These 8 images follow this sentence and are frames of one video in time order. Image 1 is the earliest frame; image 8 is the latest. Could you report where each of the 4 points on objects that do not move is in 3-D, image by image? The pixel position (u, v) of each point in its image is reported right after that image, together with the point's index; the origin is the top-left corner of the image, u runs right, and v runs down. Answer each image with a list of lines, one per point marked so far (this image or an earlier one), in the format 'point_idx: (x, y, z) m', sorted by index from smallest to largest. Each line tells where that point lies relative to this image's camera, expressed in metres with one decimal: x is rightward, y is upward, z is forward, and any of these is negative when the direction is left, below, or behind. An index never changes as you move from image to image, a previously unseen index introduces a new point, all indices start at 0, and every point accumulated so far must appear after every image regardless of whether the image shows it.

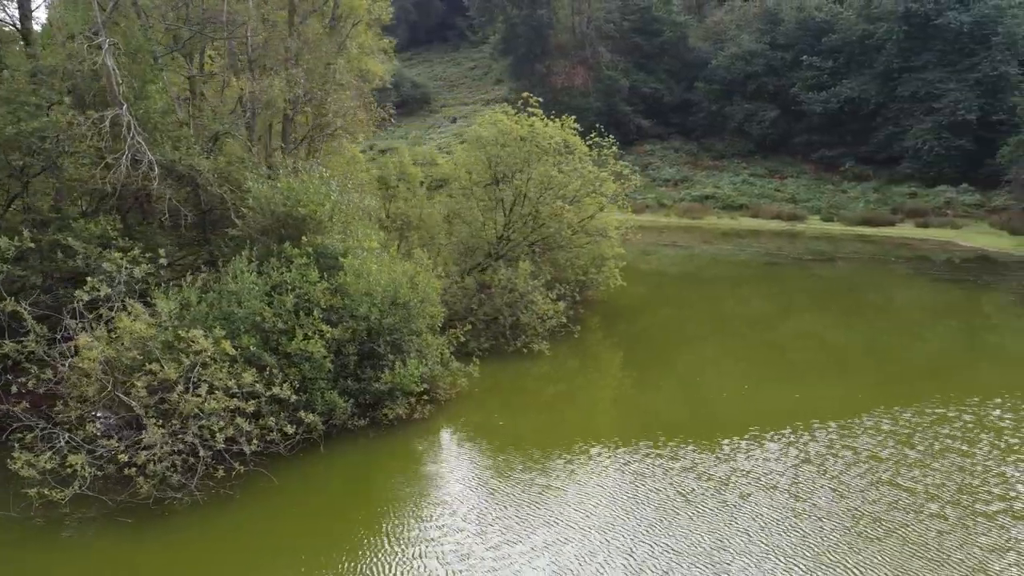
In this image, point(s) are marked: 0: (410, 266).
0: (-2.0, +0.5, +16.4) m
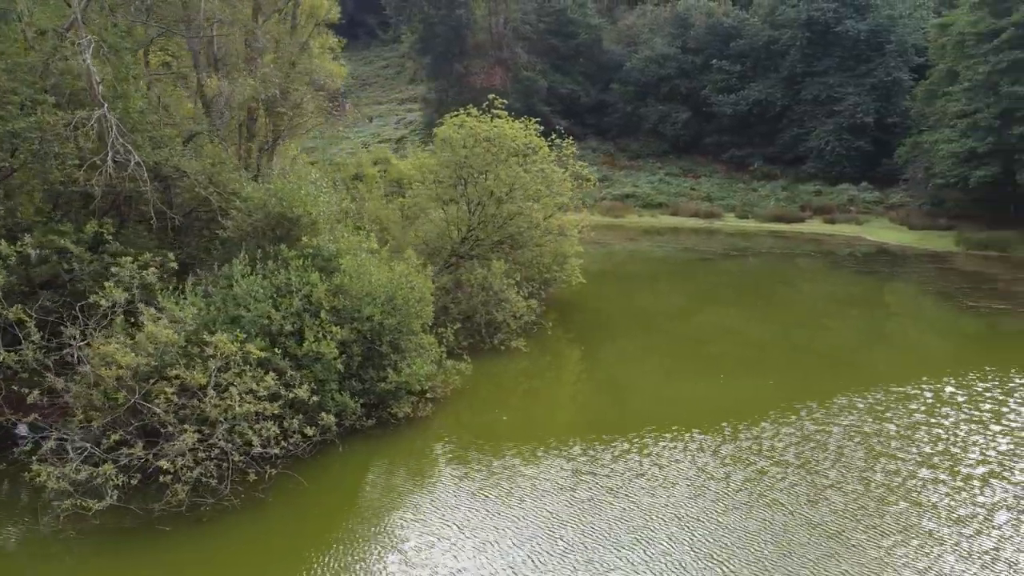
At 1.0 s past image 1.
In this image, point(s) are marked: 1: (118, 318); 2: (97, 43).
0: (-2.2, +0.5, +16.6) m
1: (-6.1, -0.6, +13.1) m
2: (-8.2, +4.6, +15.6) m
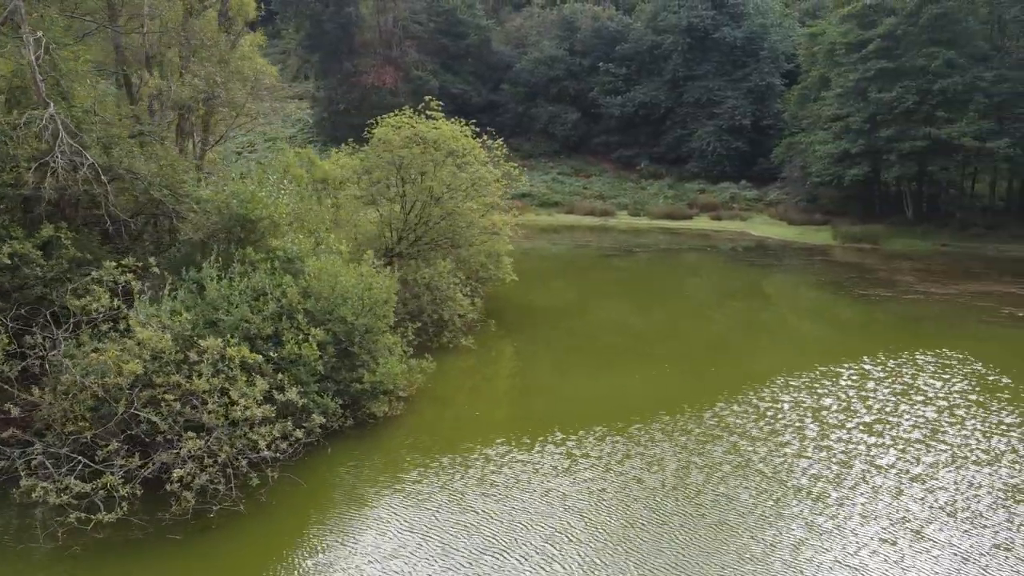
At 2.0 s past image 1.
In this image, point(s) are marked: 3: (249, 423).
0: (-3.0, +0.5, +16.7) m
1: (-6.3, -0.7, +12.7) m
2: (-8.9, +4.5, +14.8) m
3: (-3.8, -2.0, +11.8) m
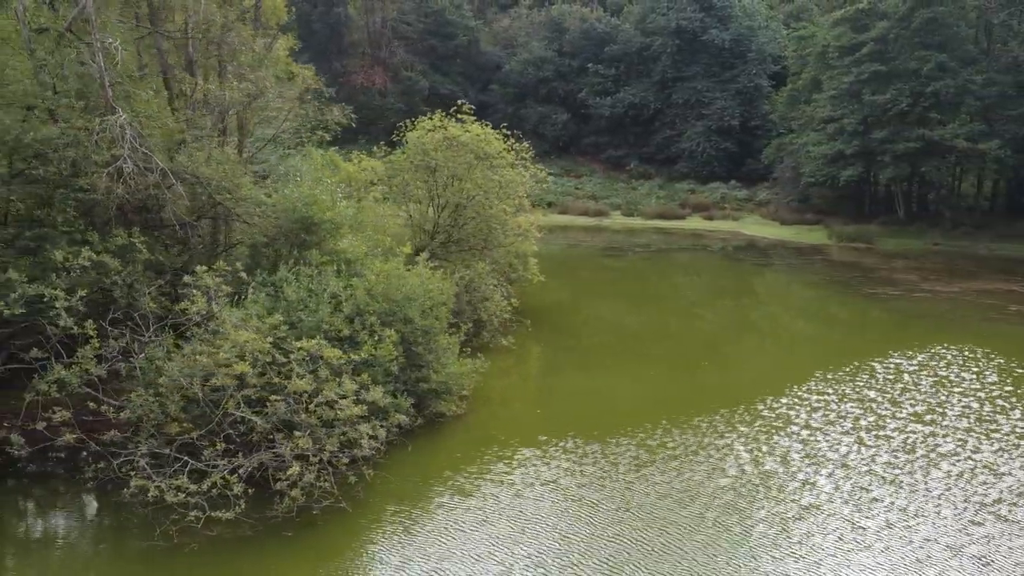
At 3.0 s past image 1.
0: (-1.9, +0.4, +17.0) m
1: (-5.1, -0.7, +12.9) m
2: (-7.8, +4.4, +14.9) m
3: (-2.5, -2.0, +12.1) m
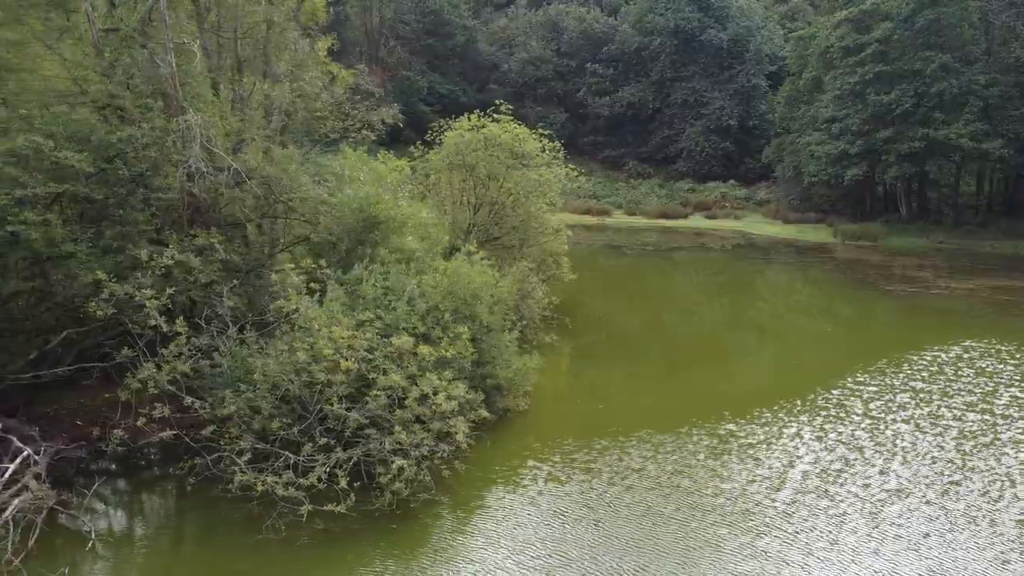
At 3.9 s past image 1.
0: (-0.7, +0.5, +17.3) m
1: (-3.8, -0.7, +13.1) m
2: (-6.6, +4.4, +15.1) m
3: (-1.2, -2.0, +12.3) m
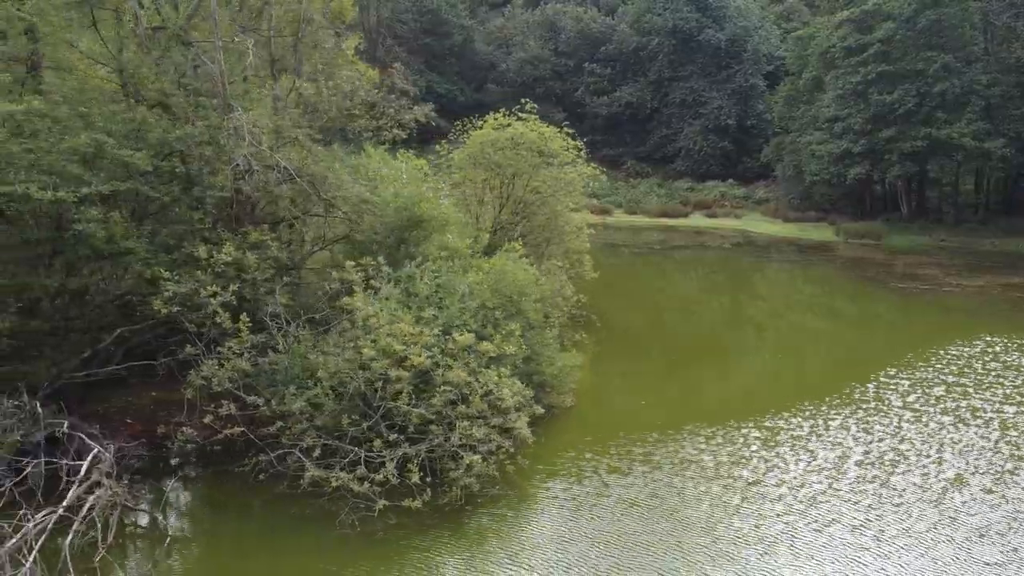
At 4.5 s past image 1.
0: (+0.2, +0.5, +17.4) m
1: (-2.9, -0.6, +13.2) m
2: (-5.7, +4.5, +15.1) m
3: (-0.3, -1.9, +12.4) m
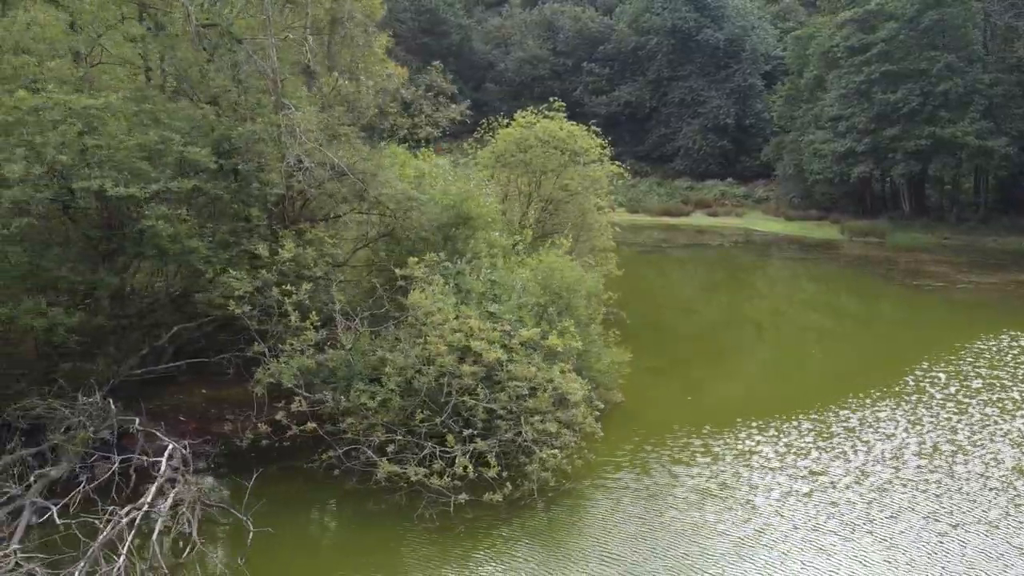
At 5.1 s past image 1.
0: (+1.1, +0.6, +17.5) m
1: (-1.9, -0.6, +13.2) m
2: (-4.7, +4.5, +15.1) m
3: (+0.7, -1.9, +12.5) m
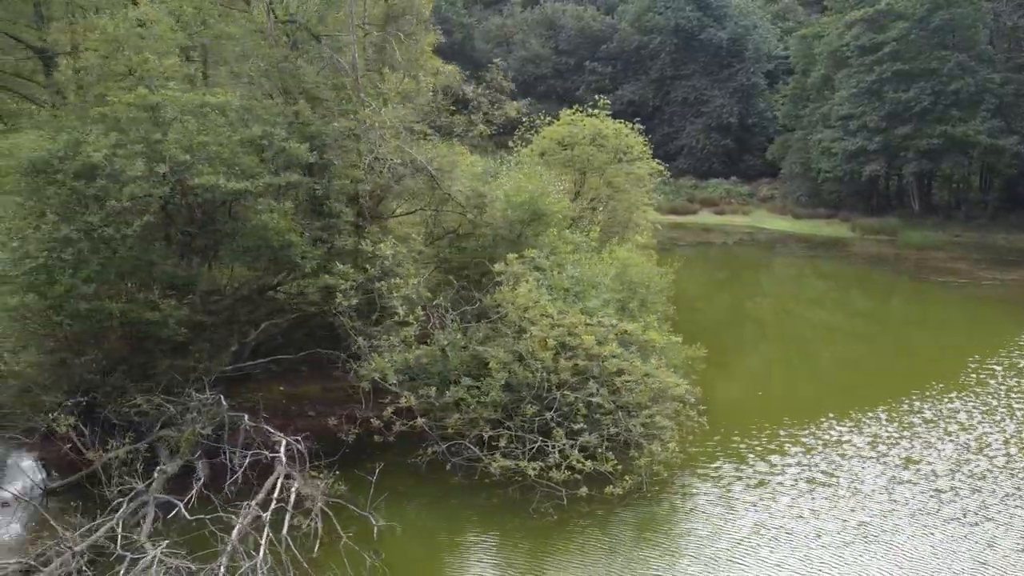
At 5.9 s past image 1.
0: (+2.5, +0.7, +17.5) m
1: (-0.4, -0.5, +13.2) m
2: (-3.3, +4.6, +15.1) m
3: (+2.3, -1.8, +12.6) m
